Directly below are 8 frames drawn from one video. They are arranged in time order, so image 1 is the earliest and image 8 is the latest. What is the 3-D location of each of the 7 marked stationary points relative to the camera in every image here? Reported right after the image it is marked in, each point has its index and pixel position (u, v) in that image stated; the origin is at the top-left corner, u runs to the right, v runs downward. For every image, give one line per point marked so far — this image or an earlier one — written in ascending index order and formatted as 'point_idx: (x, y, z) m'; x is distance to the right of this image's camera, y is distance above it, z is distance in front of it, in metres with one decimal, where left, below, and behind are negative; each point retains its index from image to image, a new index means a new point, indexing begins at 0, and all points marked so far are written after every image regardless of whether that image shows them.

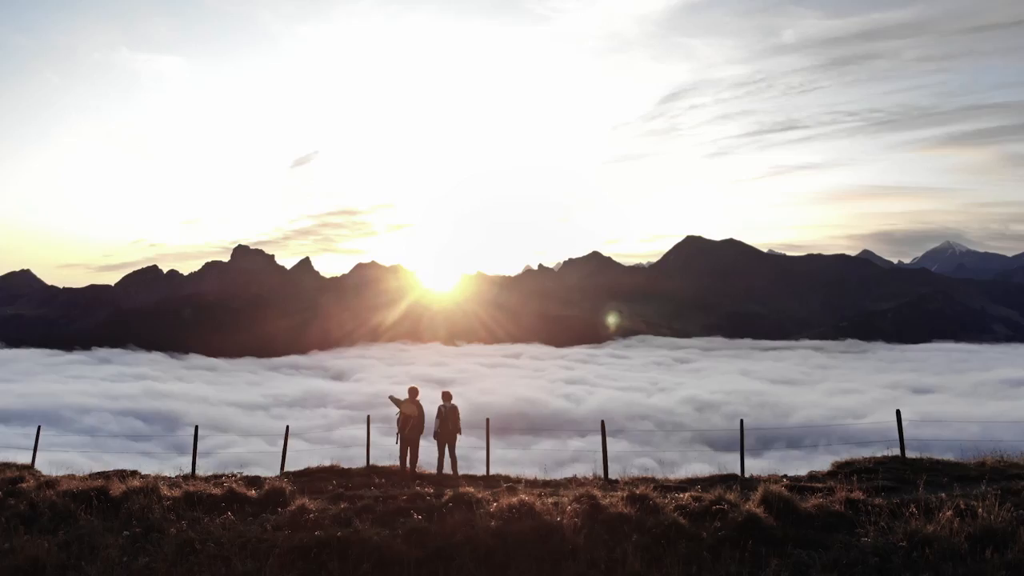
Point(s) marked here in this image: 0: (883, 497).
0: (+3.7, -2.1, +8.4) m
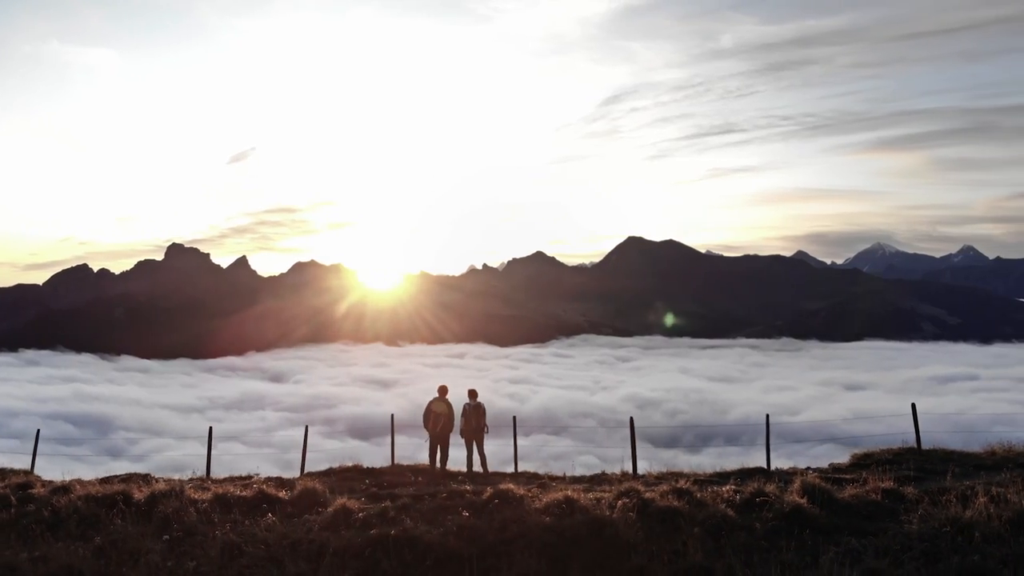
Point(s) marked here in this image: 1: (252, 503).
0: (+4.2, -2.1, +8.8) m
1: (-2.9, -2.5, +9.6) m
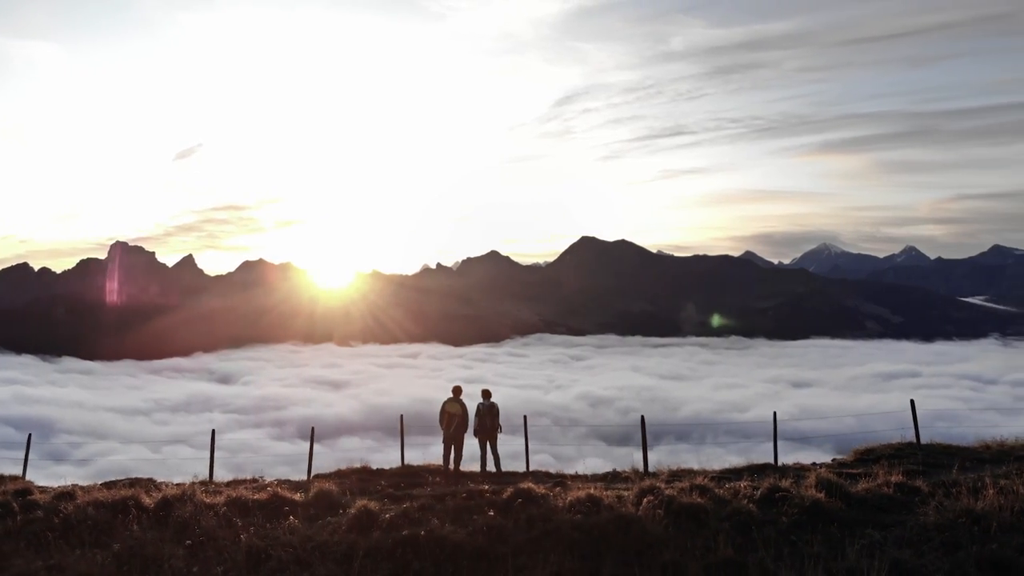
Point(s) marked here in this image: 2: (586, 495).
0: (+4.5, -2.1, +9.2) m
1: (-2.7, -2.5, +9.5) m
2: (+0.8, -2.3, +9.2) m
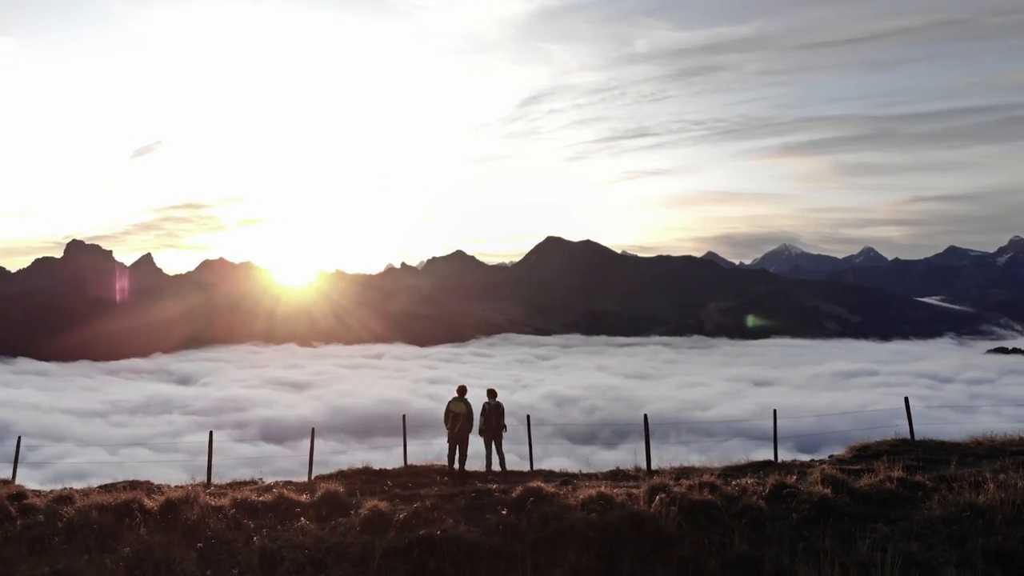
0: (+4.6, -2.1, +9.4) m
1: (-2.6, -2.5, +9.4) m
2: (+1.0, -2.3, +9.2) m
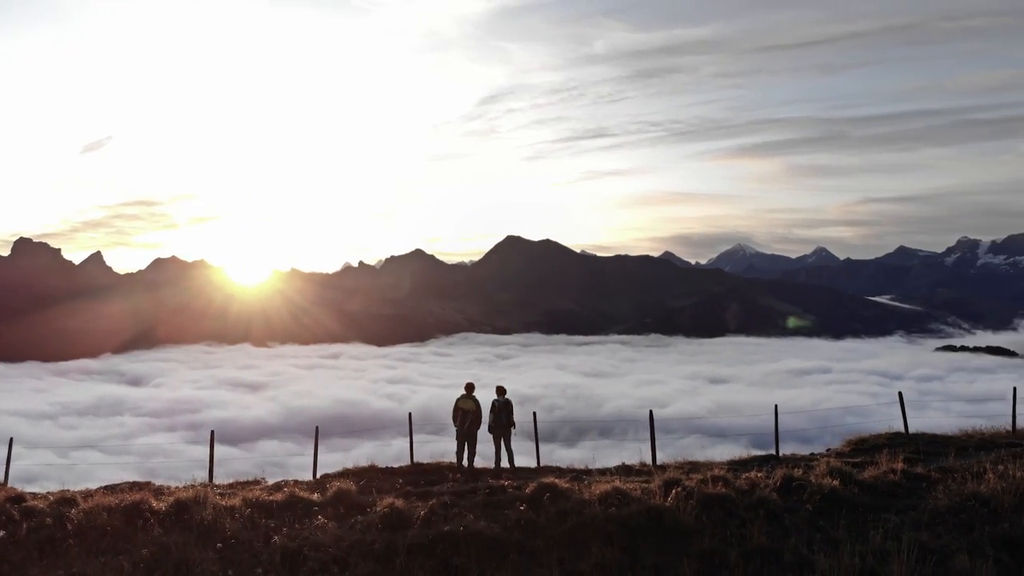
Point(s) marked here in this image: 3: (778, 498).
0: (+4.8, -2.1, +9.7) m
1: (-2.4, -2.4, +9.3) m
2: (+1.1, -2.2, +9.4) m
3: (+2.8, -2.3, +8.9) m
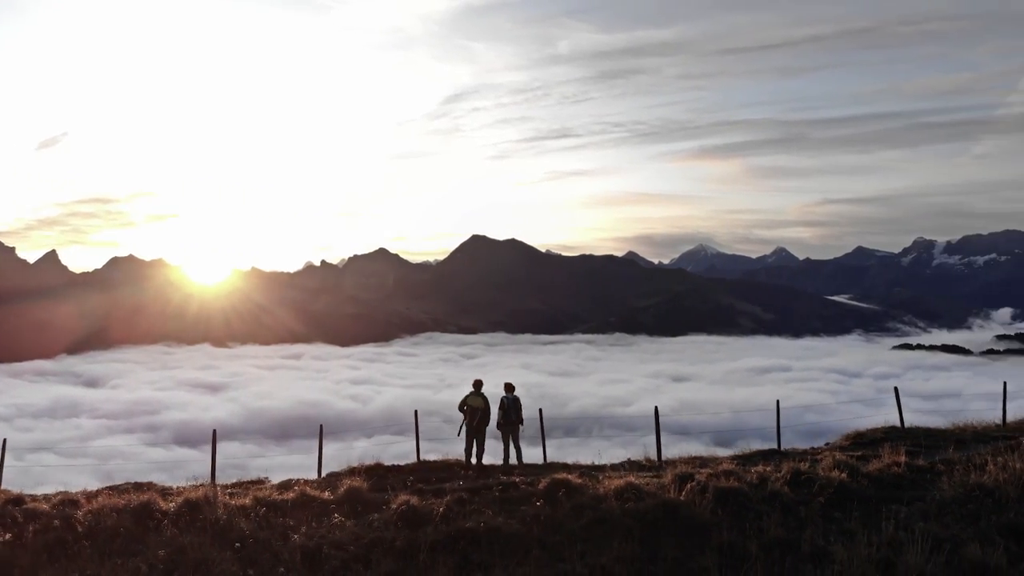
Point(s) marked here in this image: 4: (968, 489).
0: (+4.9, -2.0, +10.0) m
1: (-2.3, -2.4, +9.3) m
2: (+1.3, -2.2, +9.5) m
3: (+3.0, -2.2, +9.1) m
4: (+4.9, -2.2, +9.0) m
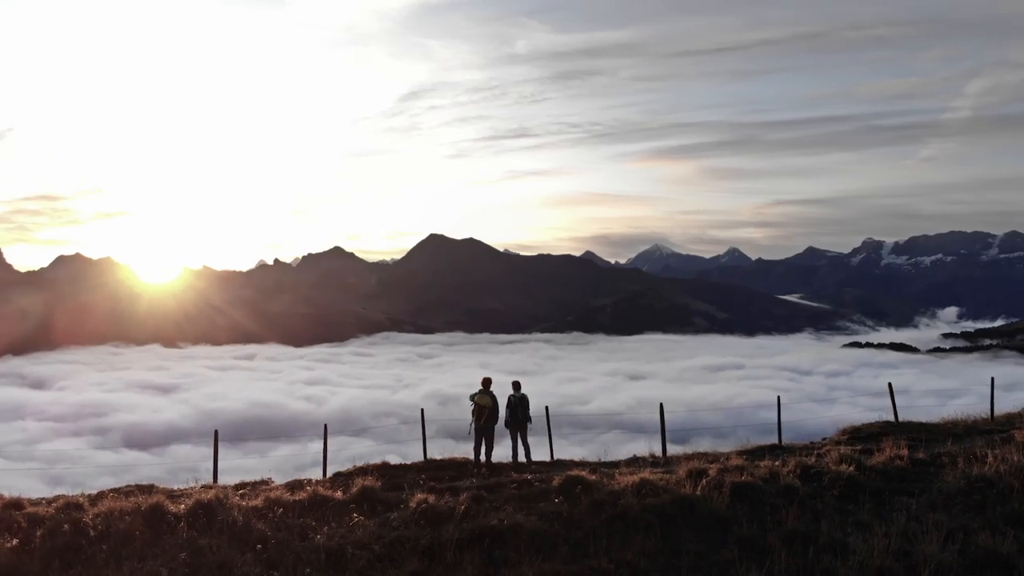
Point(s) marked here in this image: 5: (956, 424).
0: (+5.1, -2.0, +10.3) m
1: (-2.1, -2.4, +9.2) m
2: (+1.5, -2.2, +9.5) m
3: (+3.2, -2.2, +9.2) m
4: (+5.1, -2.2, +9.3) m
5: (+7.2, -2.2, +13.6) m
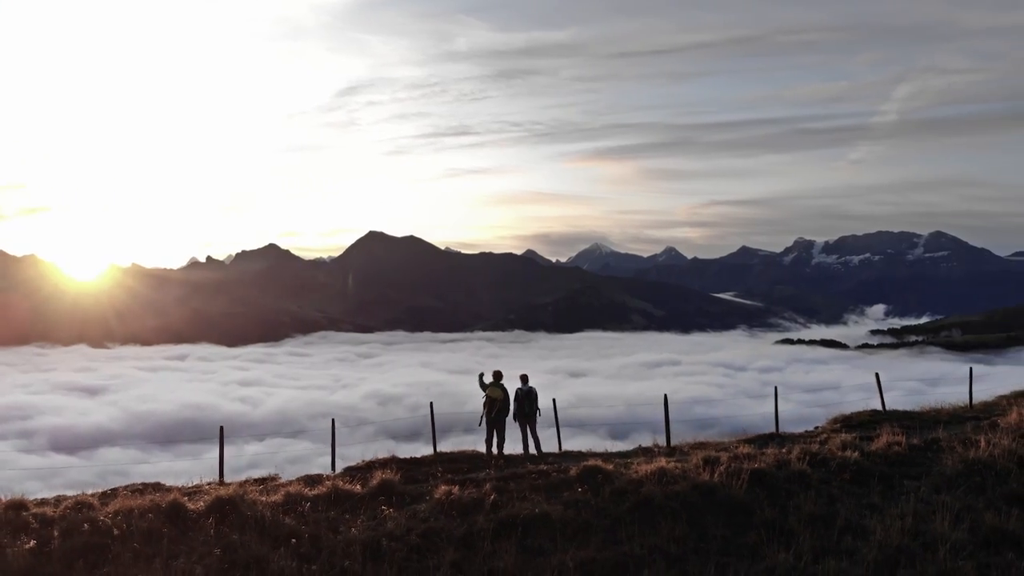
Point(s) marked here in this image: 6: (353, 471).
0: (+5.2, -1.9, +10.7) m
1: (-1.8, -2.3, +9.1) m
2: (+1.7, -2.1, +9.8) m
3: (+3.4, -2.1, +9.6) m
4: (+5.4, -2.1, +9.8) m
5: (+7.1, -2.1, +14.2) m
6: (-2.3, -2.4, +11.5) m
